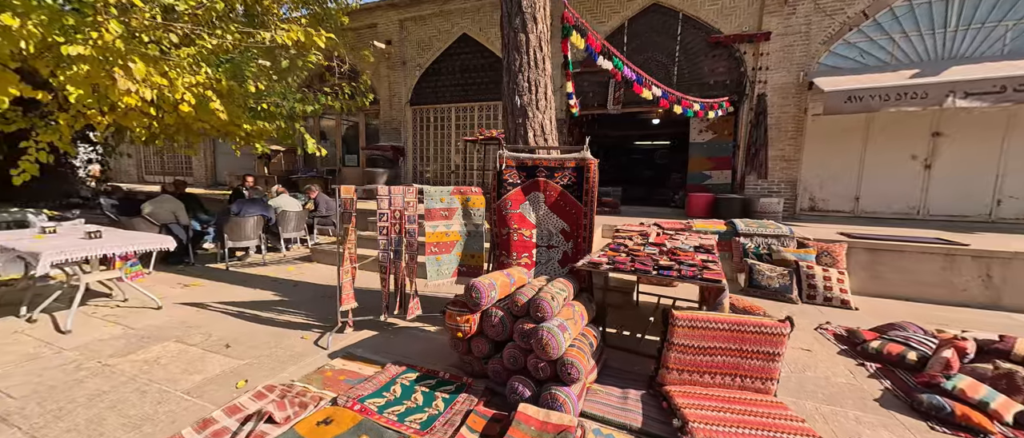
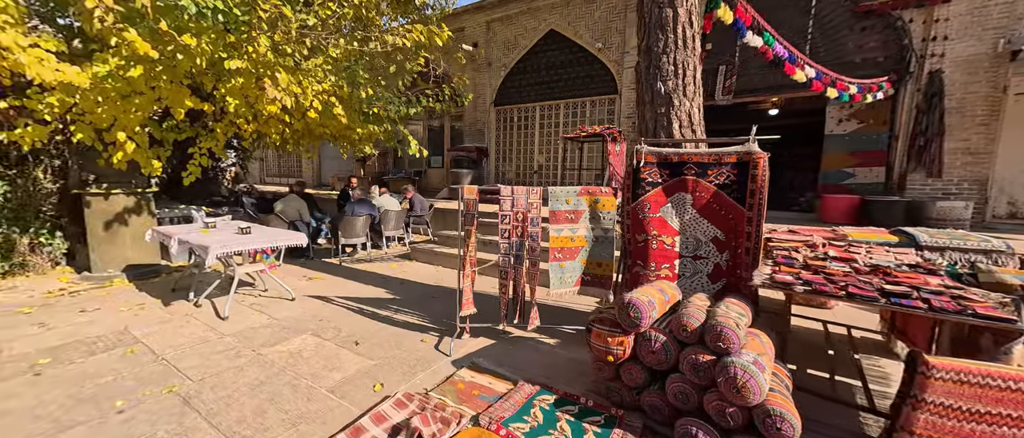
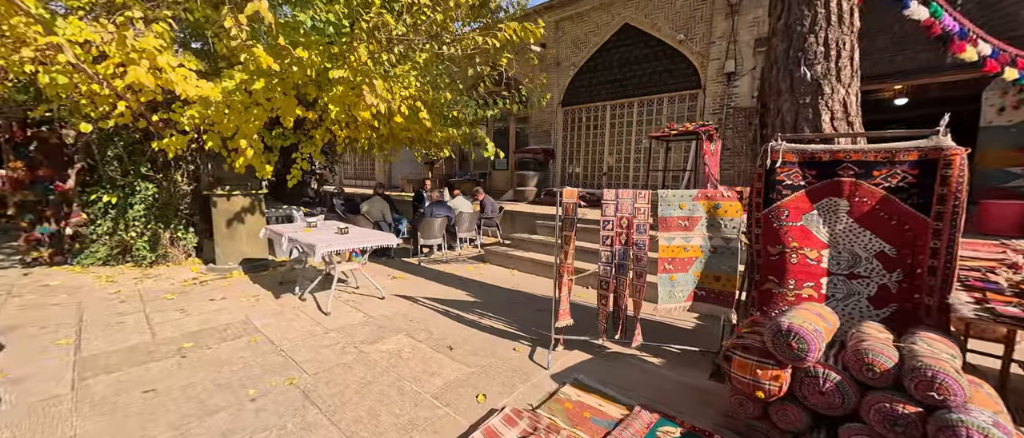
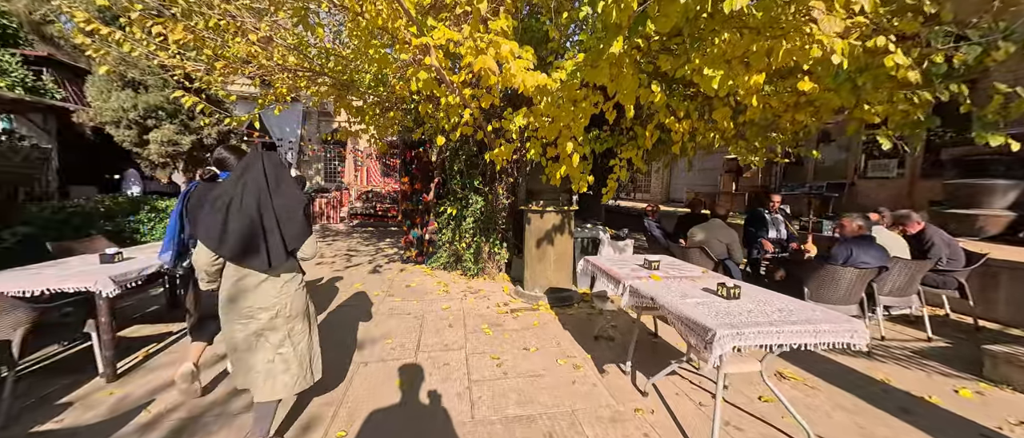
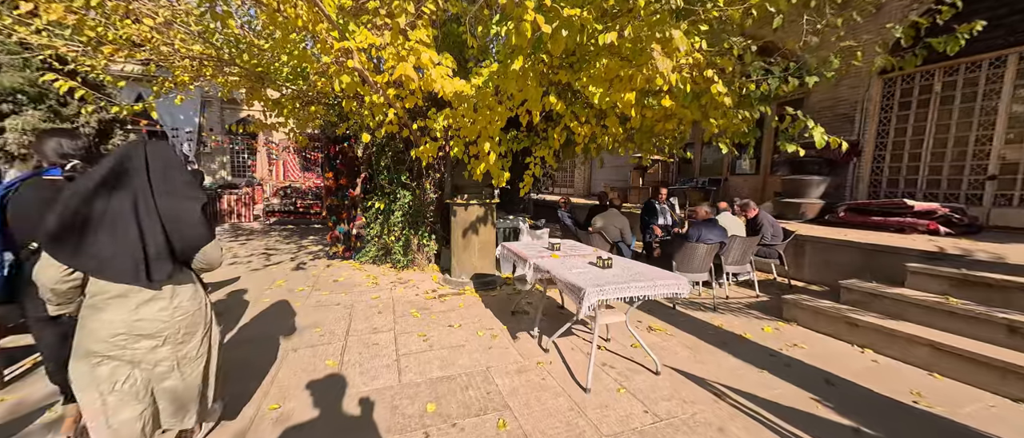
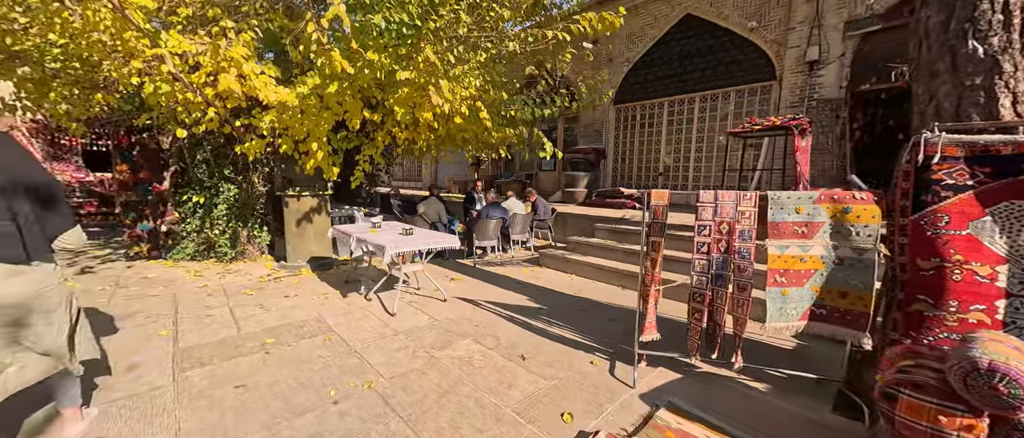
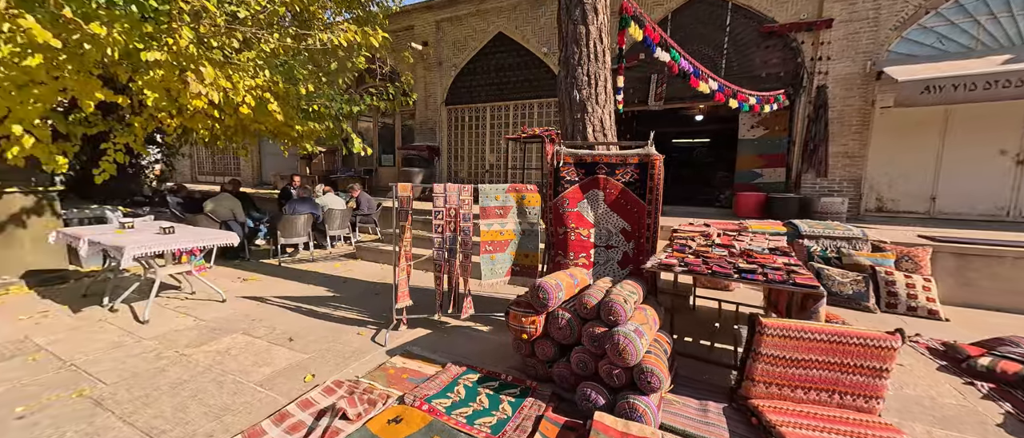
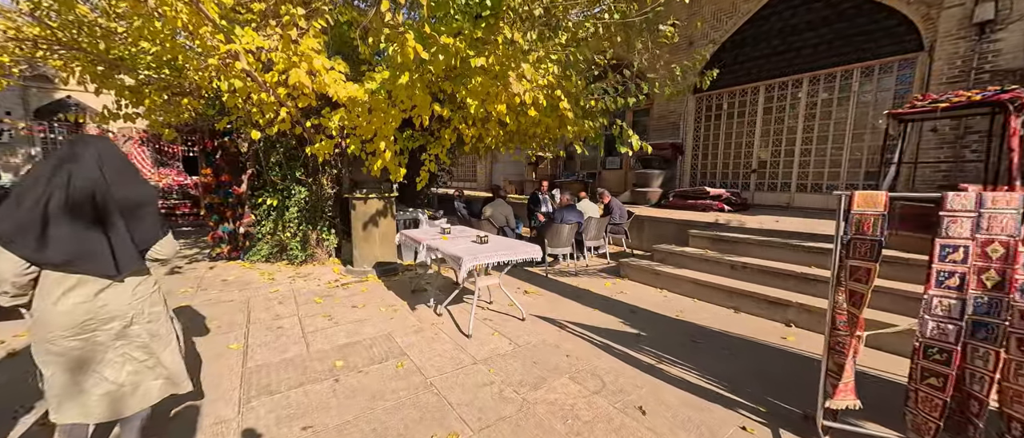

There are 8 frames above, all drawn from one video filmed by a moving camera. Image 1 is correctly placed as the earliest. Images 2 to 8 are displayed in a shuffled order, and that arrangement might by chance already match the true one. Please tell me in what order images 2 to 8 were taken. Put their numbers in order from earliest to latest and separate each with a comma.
7, 2, 3, 6, 8, 5, 4
